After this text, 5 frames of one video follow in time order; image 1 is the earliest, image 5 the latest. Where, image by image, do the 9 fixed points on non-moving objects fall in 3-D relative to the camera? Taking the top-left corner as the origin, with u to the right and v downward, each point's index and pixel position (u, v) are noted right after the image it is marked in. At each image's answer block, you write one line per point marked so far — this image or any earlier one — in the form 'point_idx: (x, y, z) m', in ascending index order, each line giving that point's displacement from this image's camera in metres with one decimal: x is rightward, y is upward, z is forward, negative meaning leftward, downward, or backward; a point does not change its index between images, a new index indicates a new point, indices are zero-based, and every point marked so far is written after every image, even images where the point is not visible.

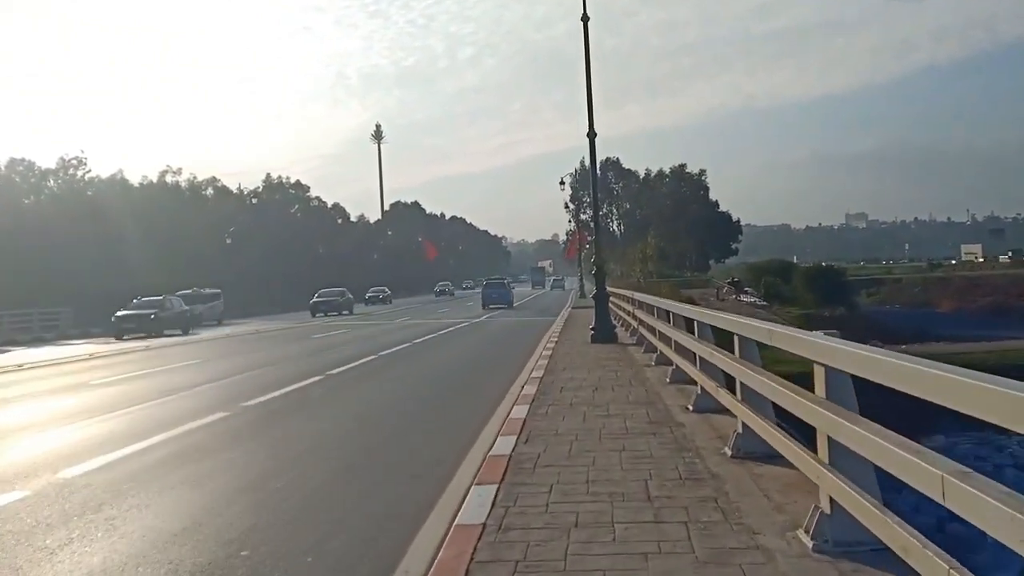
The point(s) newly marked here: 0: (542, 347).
0: (+0.4, -1.1, +19.2) m
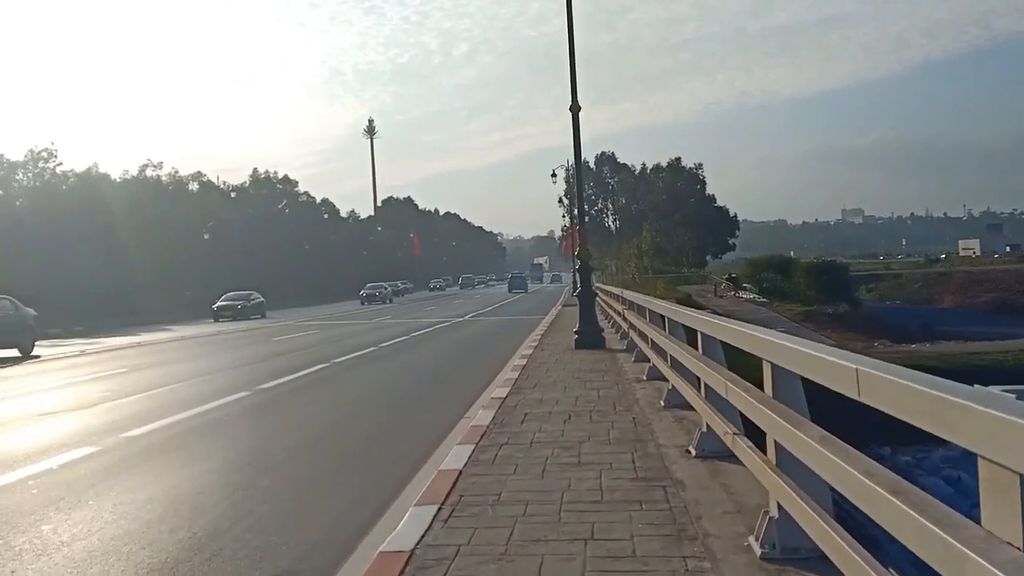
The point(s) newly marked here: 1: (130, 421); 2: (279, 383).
0: (+0.1, -1.1, +18.1) m
1: (-4.3, -1.4, +11.9) m
2: (-3.5, -1.4, +15.7) m
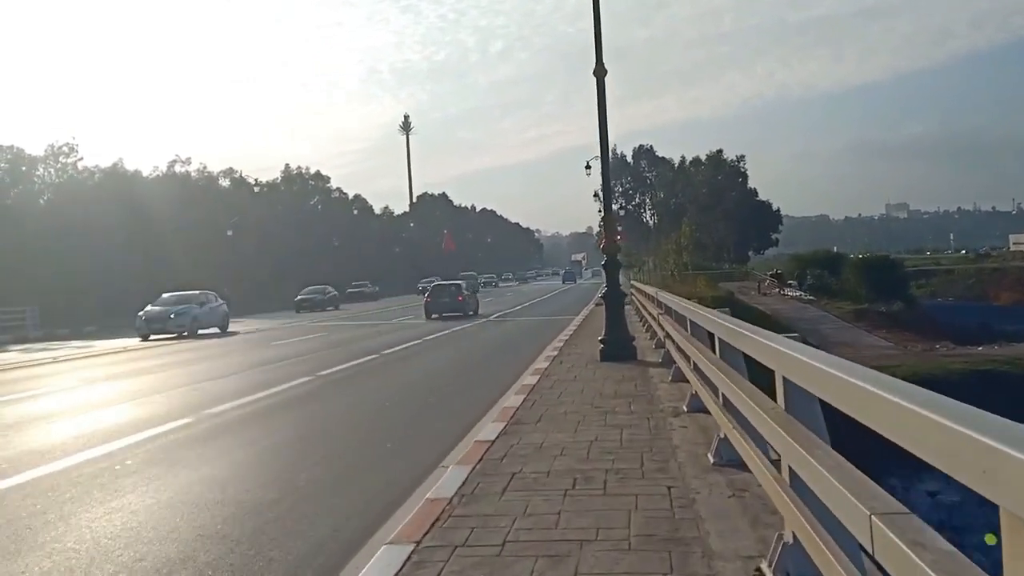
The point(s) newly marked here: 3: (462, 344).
0: (+0.6, -1.1, +16.9) m
1: (-4.0, -1.4, +10.9) m
2: (-3.1, -1.4, +14.7) m
3: (-1.0, -1.1, +19.2) m
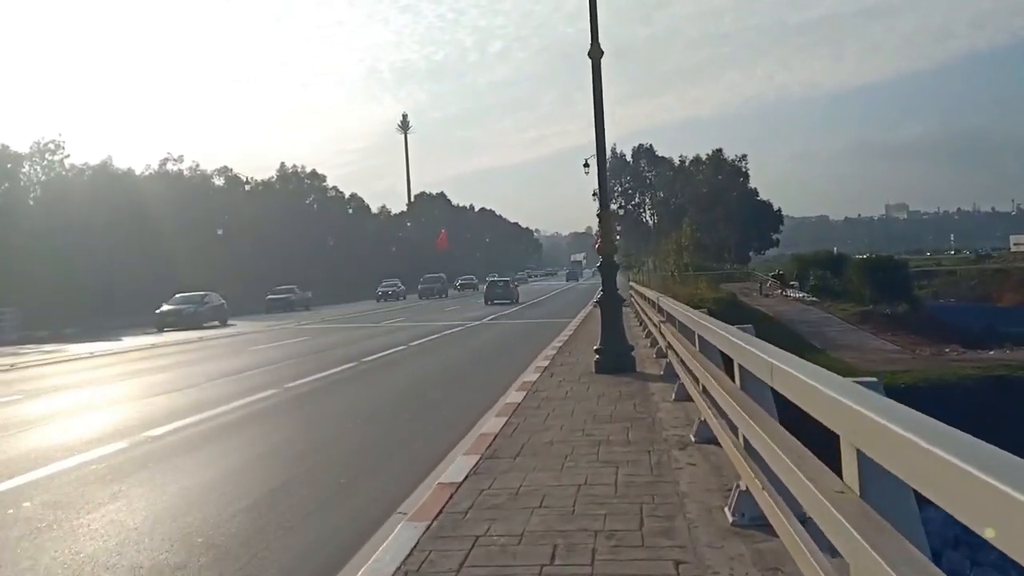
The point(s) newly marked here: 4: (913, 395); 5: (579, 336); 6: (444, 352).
0: (+0.6, -1.1, +16.4) m
1: (-4.1, -1.4, +10.3) m
2: (-3.2, -1.4, +14.1) m
3: (-1.1, -1.1, +18.6) m
4: (+5.5, -1.5, +13.6) m
5: (+1.3, -0.9, +19.7) m
6: (-1.2, -1.2, +17.8) m
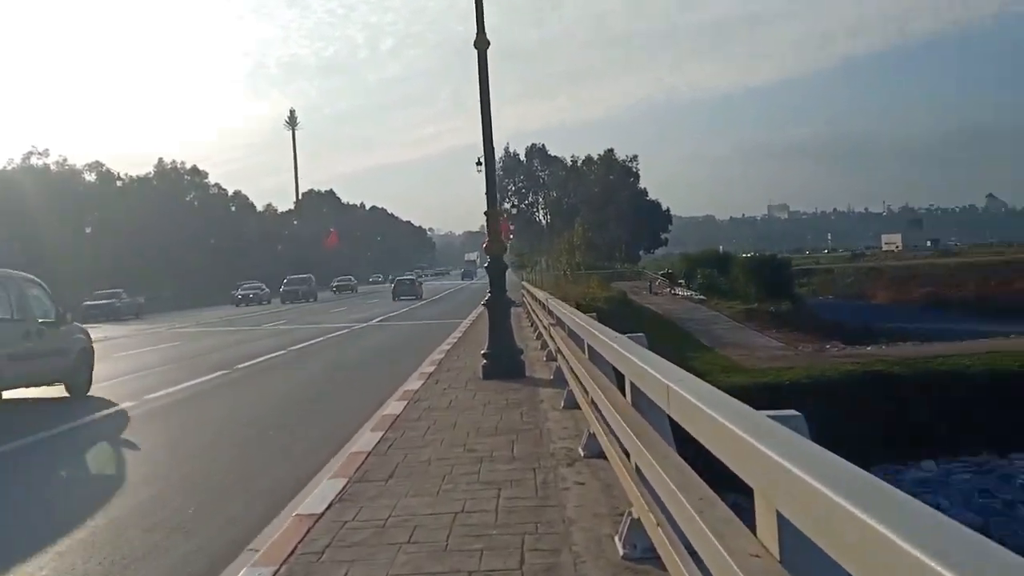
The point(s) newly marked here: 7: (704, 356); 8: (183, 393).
0: (-1.2, -1.1, +16.0) m
1: (-5.2, -1.5, +9.5) m
2: (-4.7, -1.4, +13.4) m
3: (-3.1, -1.1, +18.1) m
4: (+4.0, -1.5, +13.8) m
5: (-0.8, -0.9, +19.5) m
6: (-3.2, -1.2, +17.3) m
7: (+3.4, -1.2, +17.2) m
8: (-4.3, -1.4, +13.0) m
